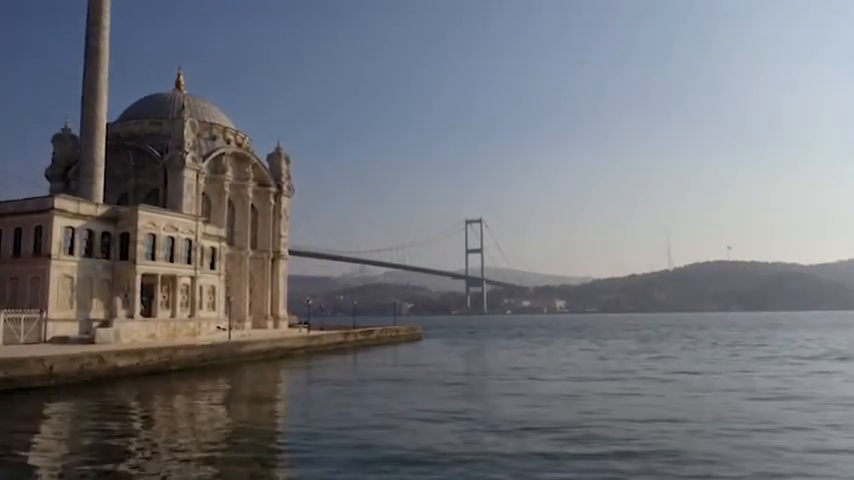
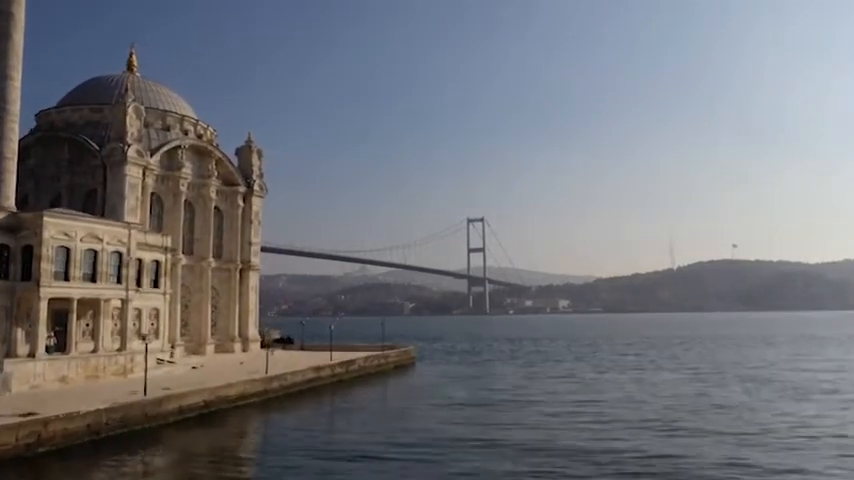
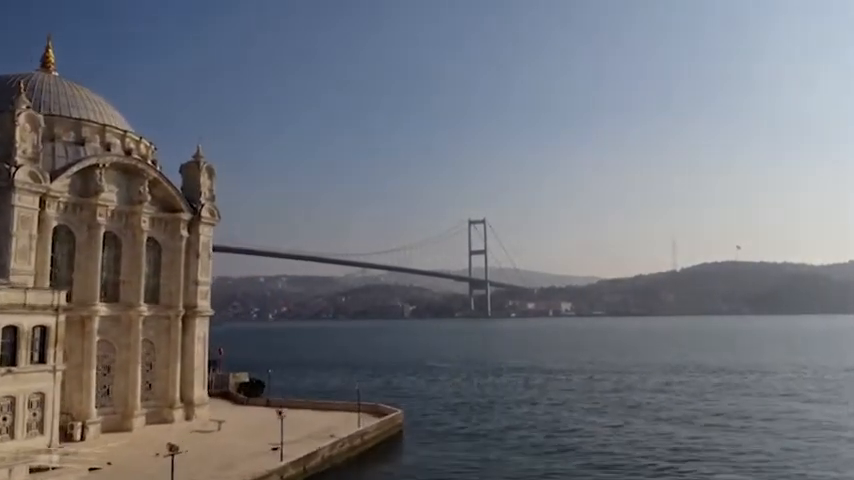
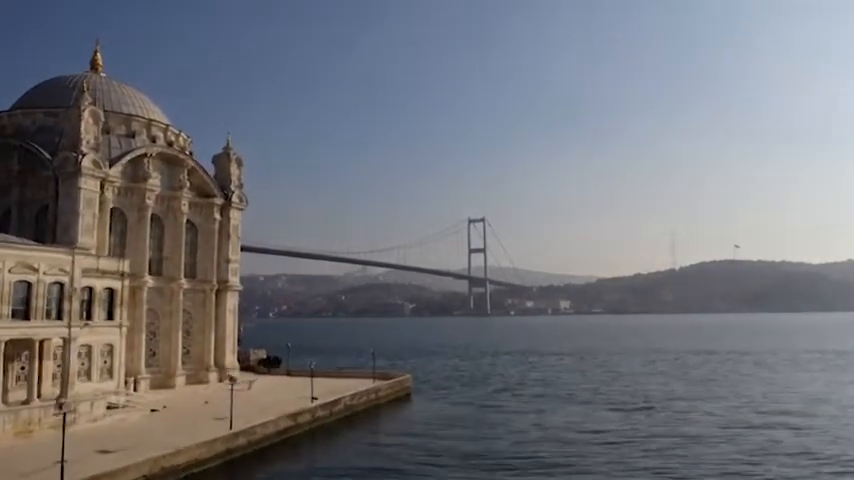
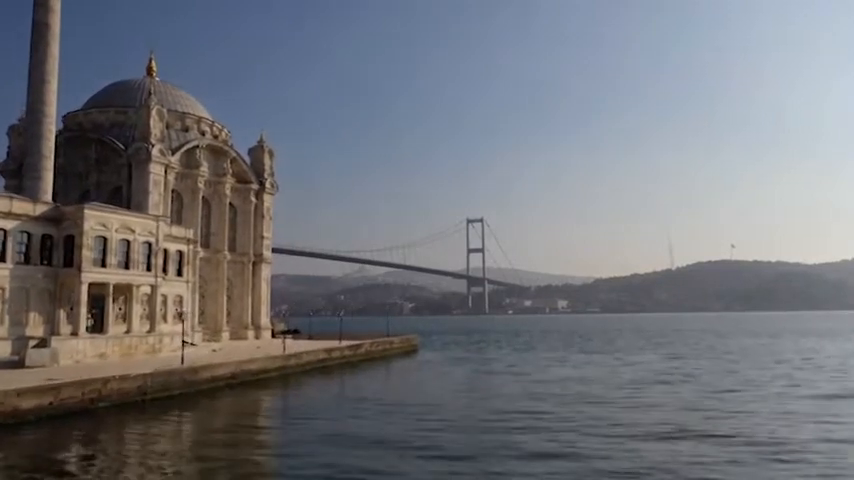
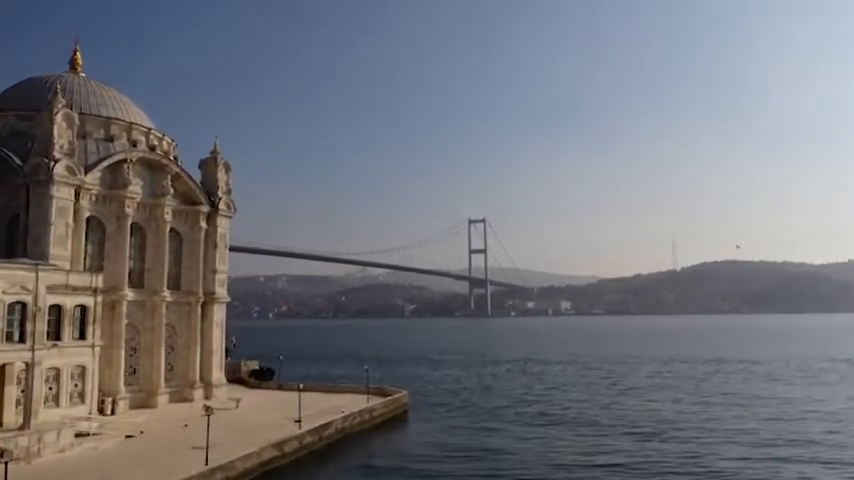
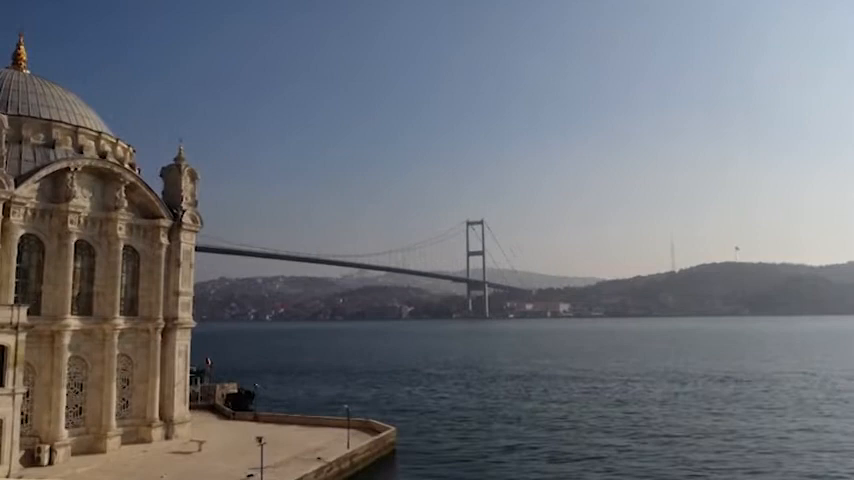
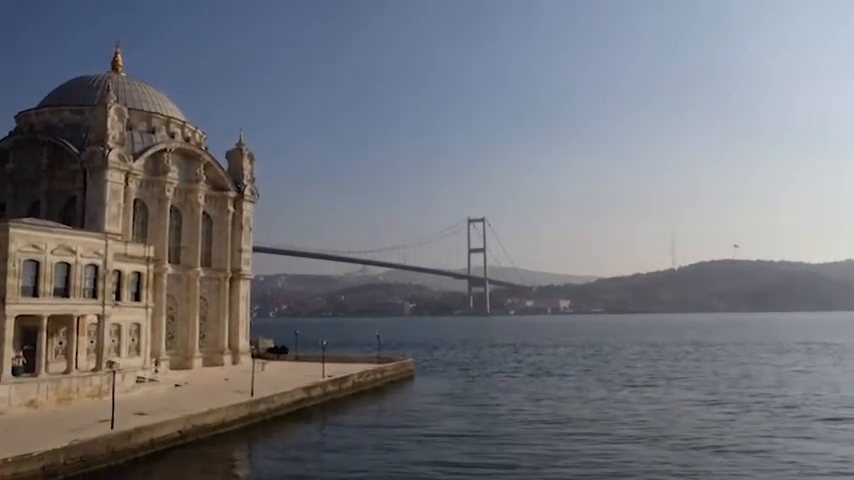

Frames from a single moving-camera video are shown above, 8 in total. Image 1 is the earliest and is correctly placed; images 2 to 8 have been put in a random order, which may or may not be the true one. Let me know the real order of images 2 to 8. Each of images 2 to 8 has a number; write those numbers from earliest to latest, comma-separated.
5, 2, 8, 4, 6, 3, 7
